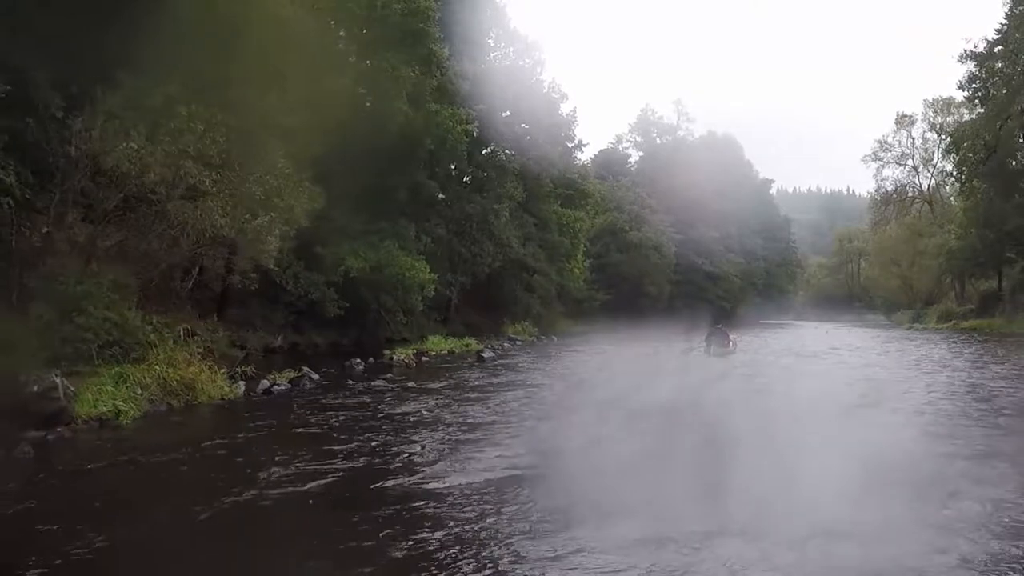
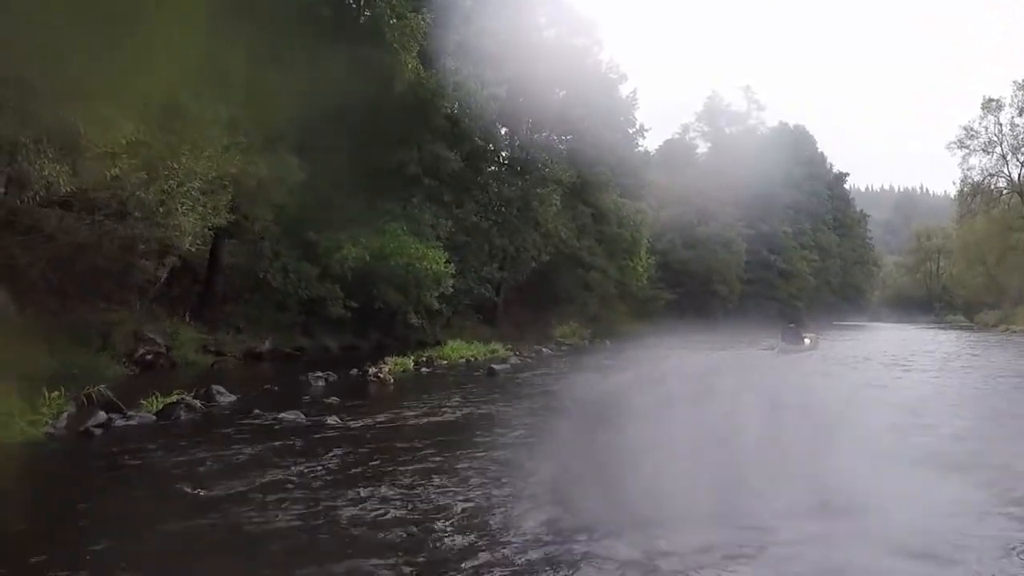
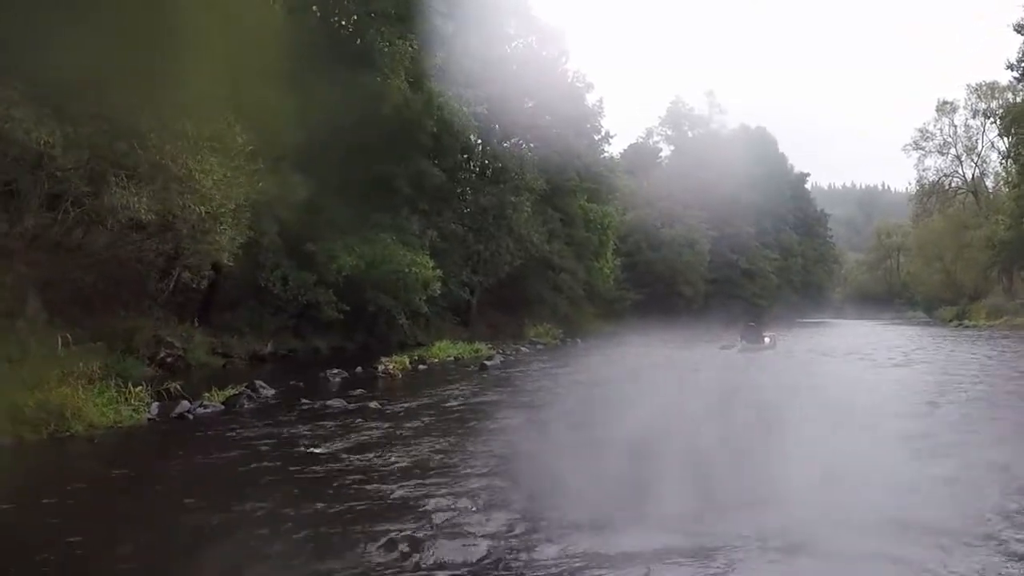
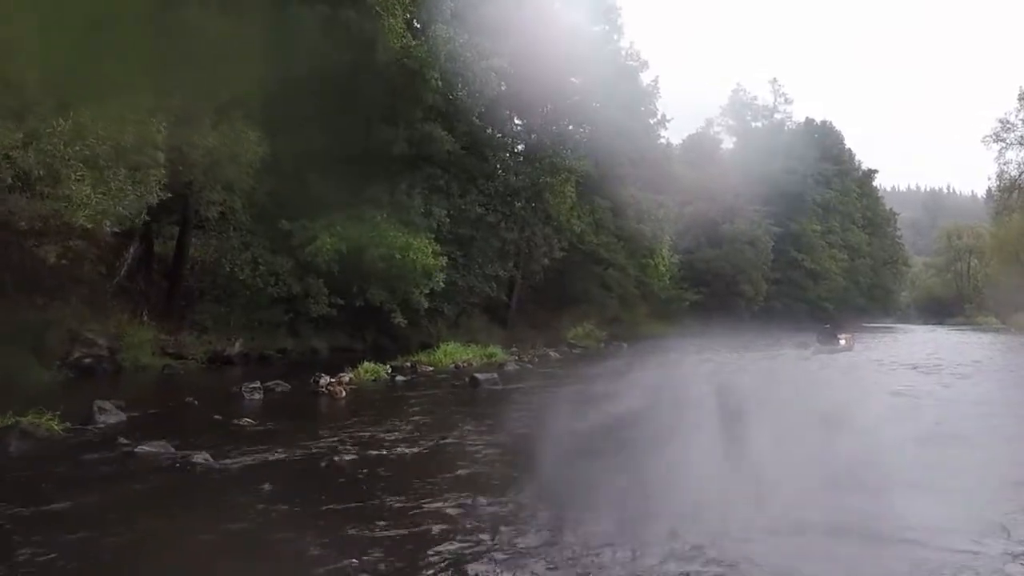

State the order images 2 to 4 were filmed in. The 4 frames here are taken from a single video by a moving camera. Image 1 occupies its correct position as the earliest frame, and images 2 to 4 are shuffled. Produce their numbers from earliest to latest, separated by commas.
3, 2, 4
